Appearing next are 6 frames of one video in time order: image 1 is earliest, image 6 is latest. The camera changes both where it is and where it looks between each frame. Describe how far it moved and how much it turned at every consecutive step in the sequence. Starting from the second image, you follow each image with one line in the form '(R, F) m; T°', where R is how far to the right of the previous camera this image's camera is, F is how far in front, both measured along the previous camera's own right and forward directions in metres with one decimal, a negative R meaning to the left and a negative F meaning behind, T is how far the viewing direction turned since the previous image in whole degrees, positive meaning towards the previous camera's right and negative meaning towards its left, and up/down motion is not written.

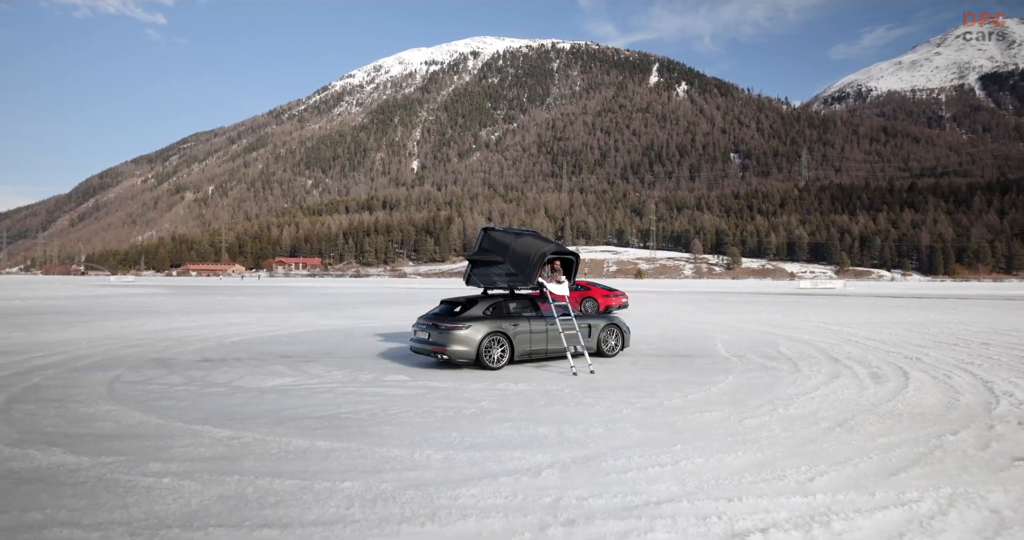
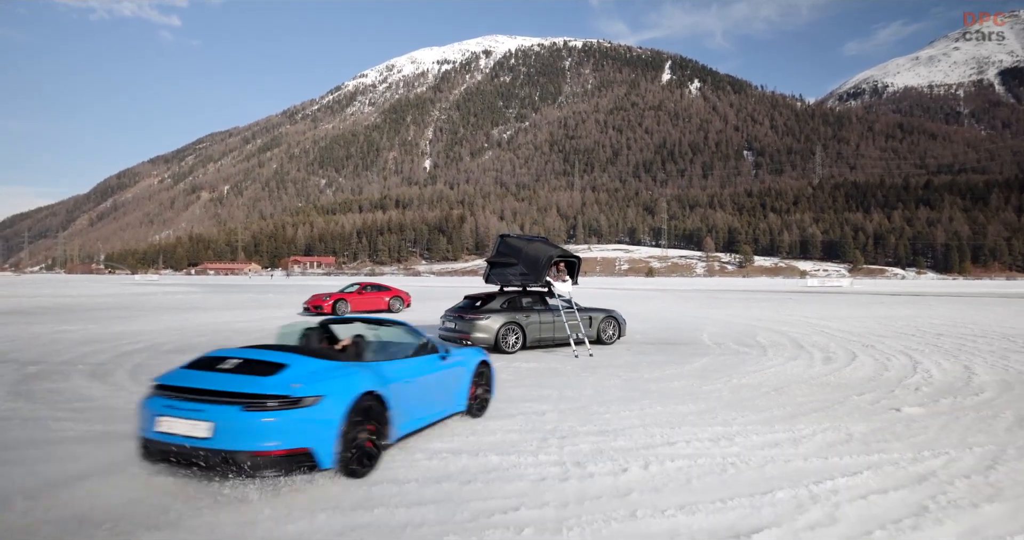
(0.0, -2.2) m; -1°
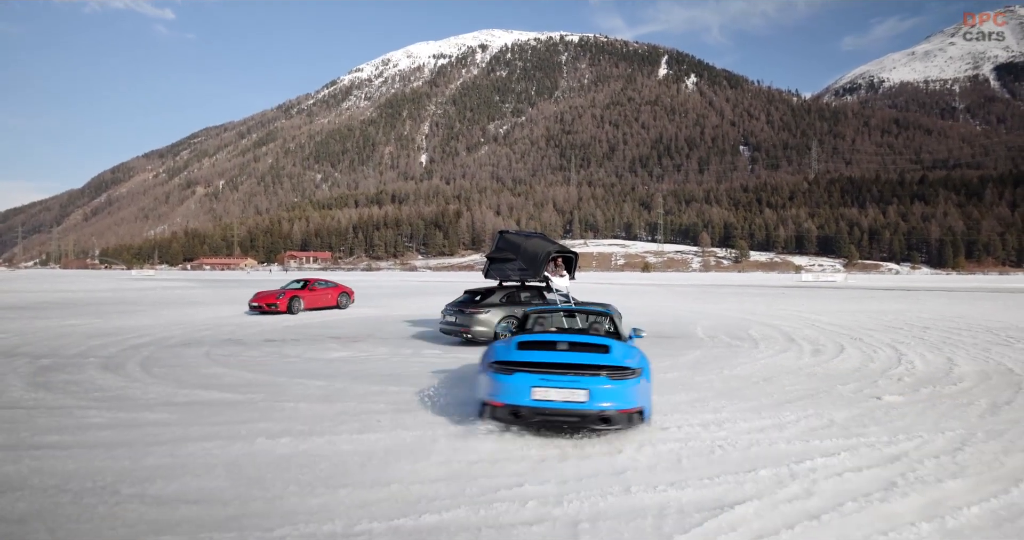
(-0.1, -0.4) m; 0°
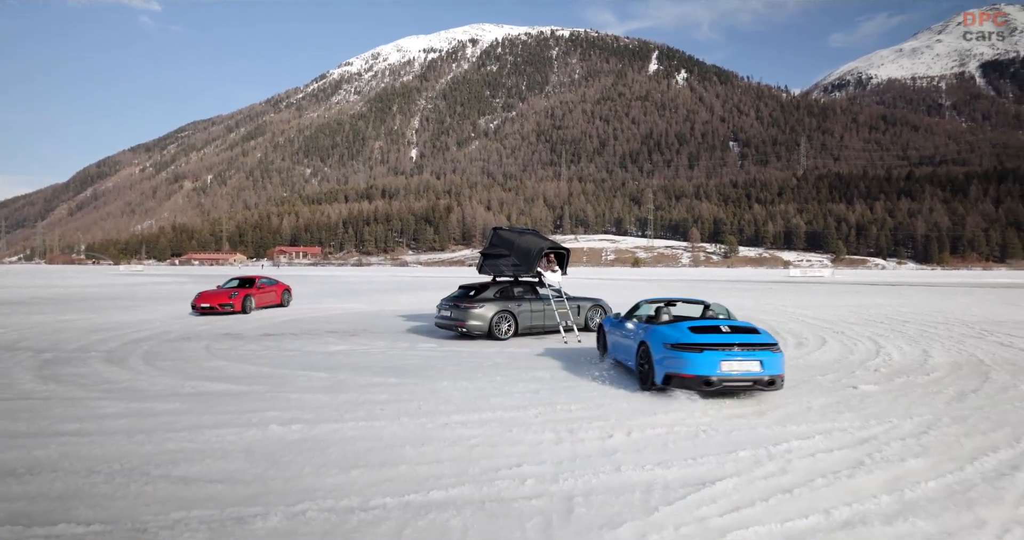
(-0.1, -0.4) m; +1°
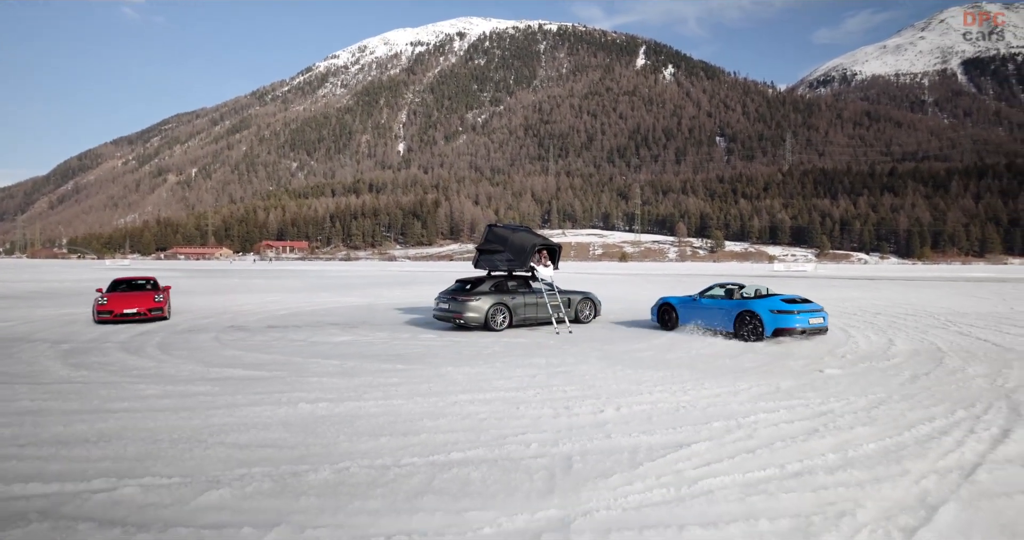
(-0.2, -0.8) m; +1°
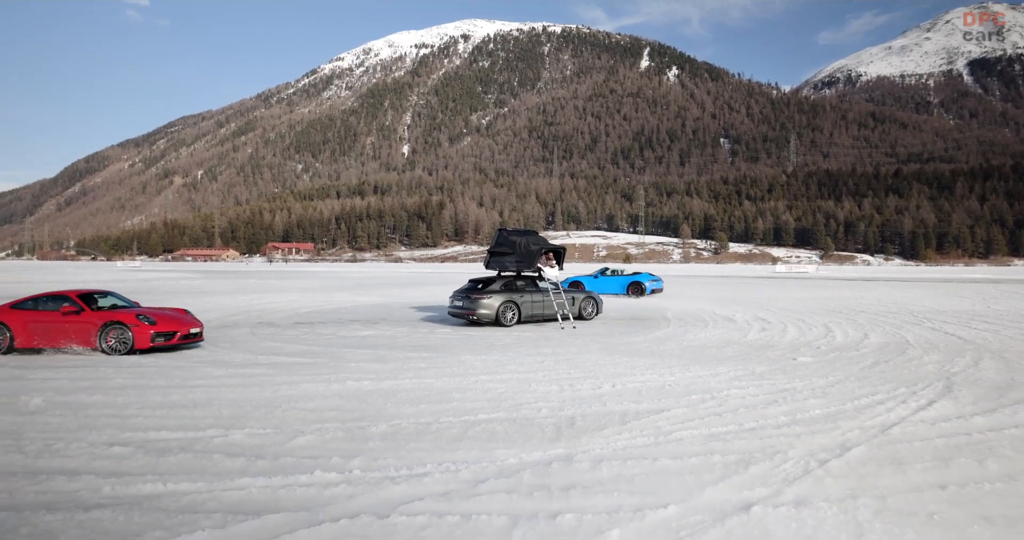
(-0.1, -1.3) m; 0°
